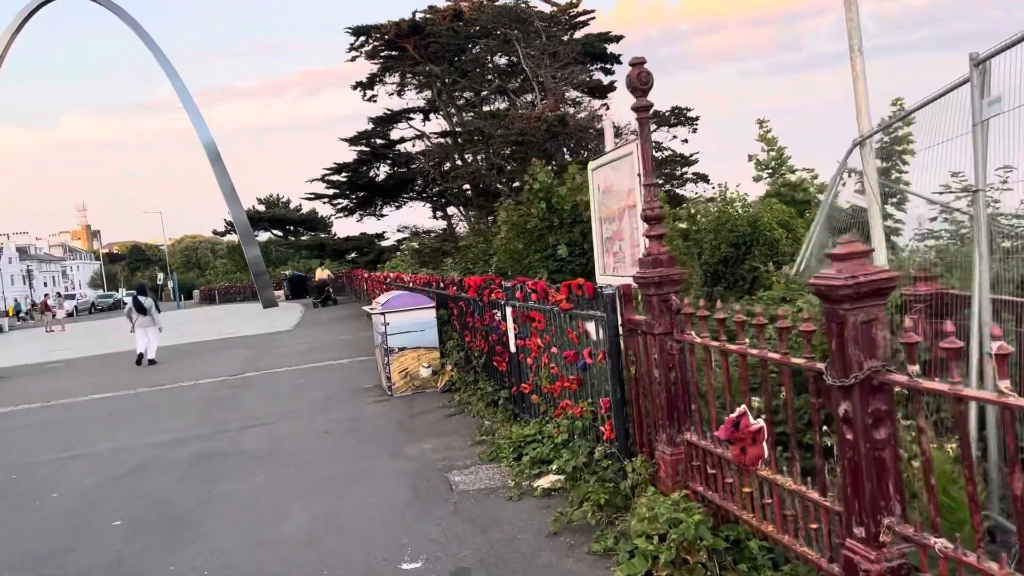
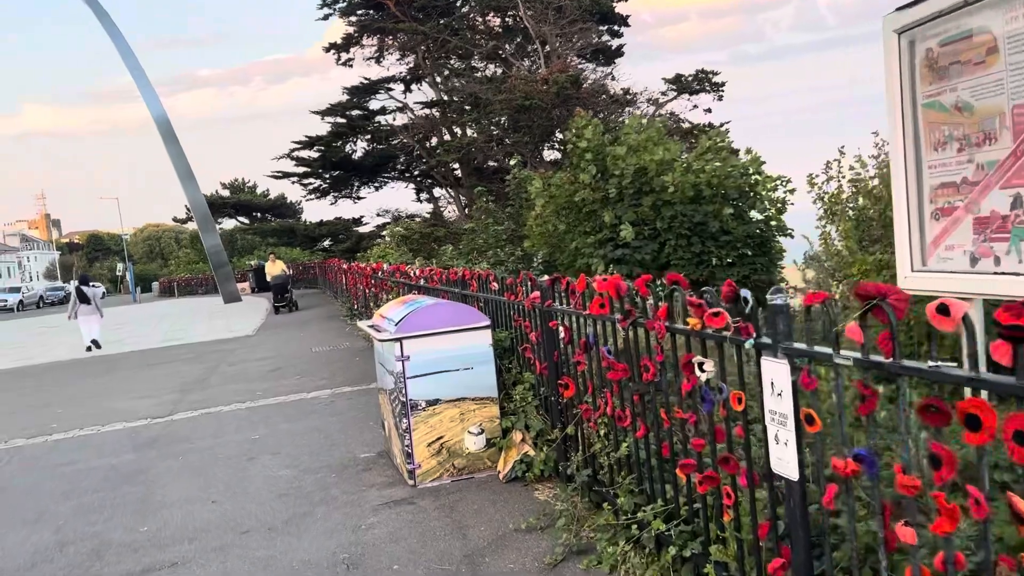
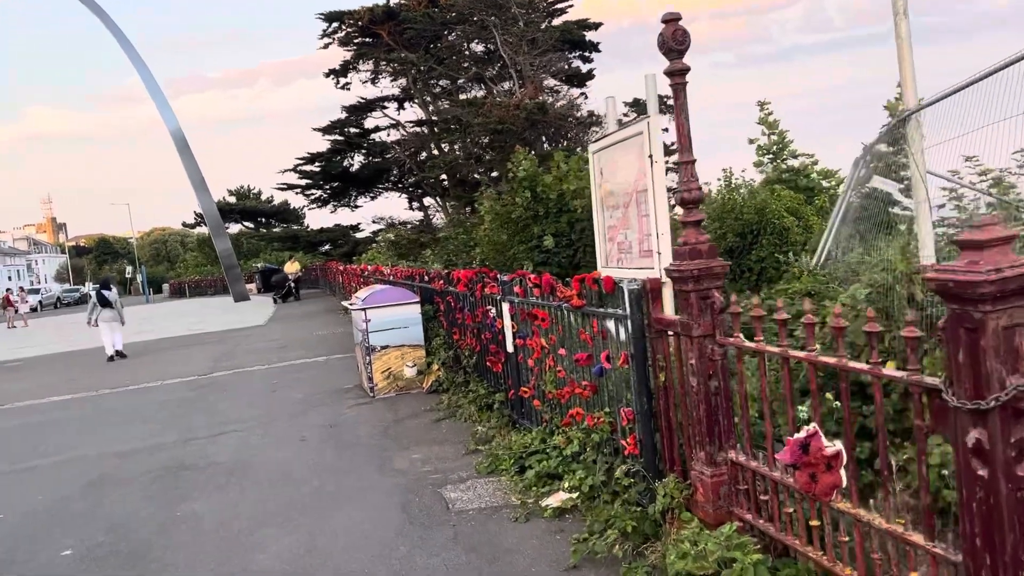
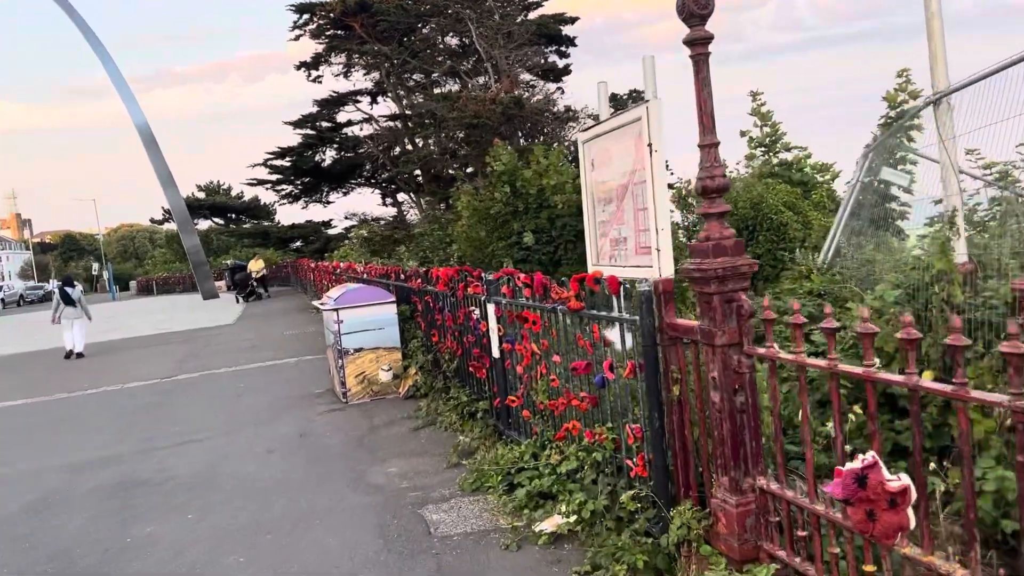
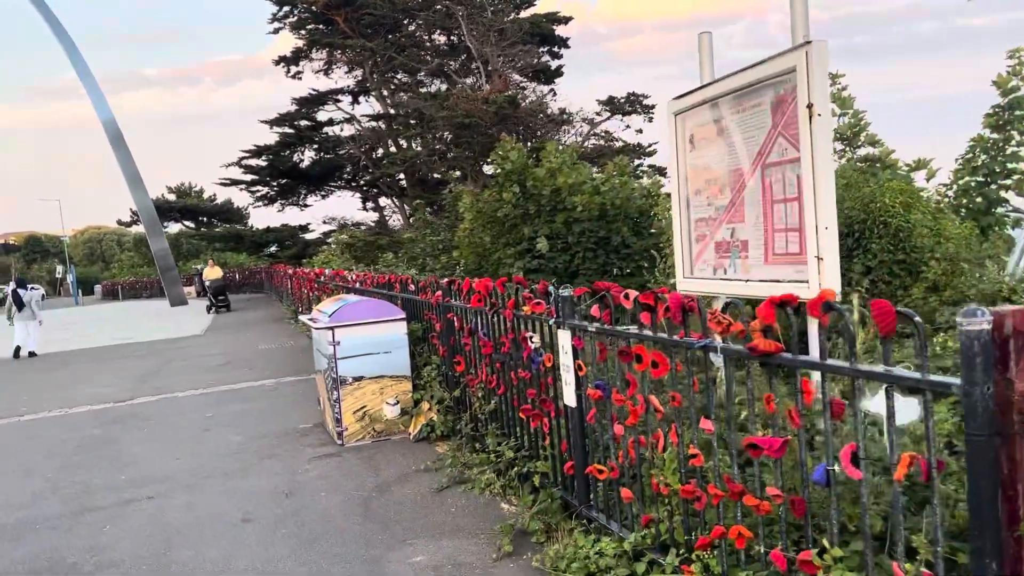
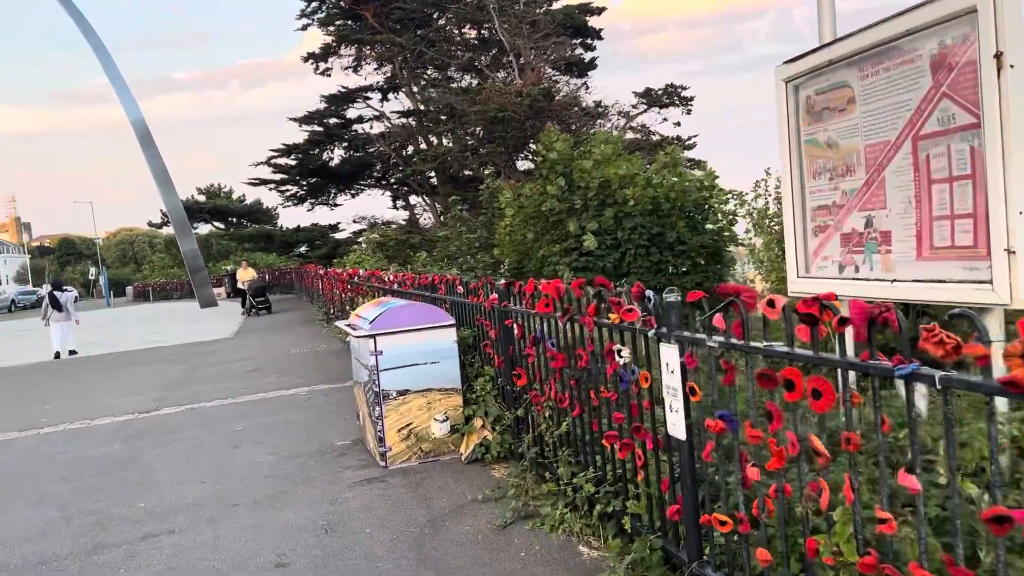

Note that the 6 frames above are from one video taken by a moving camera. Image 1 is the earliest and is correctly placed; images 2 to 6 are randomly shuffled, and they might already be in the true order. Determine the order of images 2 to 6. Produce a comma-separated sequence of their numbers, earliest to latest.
3, 4, 5, 6, 2
